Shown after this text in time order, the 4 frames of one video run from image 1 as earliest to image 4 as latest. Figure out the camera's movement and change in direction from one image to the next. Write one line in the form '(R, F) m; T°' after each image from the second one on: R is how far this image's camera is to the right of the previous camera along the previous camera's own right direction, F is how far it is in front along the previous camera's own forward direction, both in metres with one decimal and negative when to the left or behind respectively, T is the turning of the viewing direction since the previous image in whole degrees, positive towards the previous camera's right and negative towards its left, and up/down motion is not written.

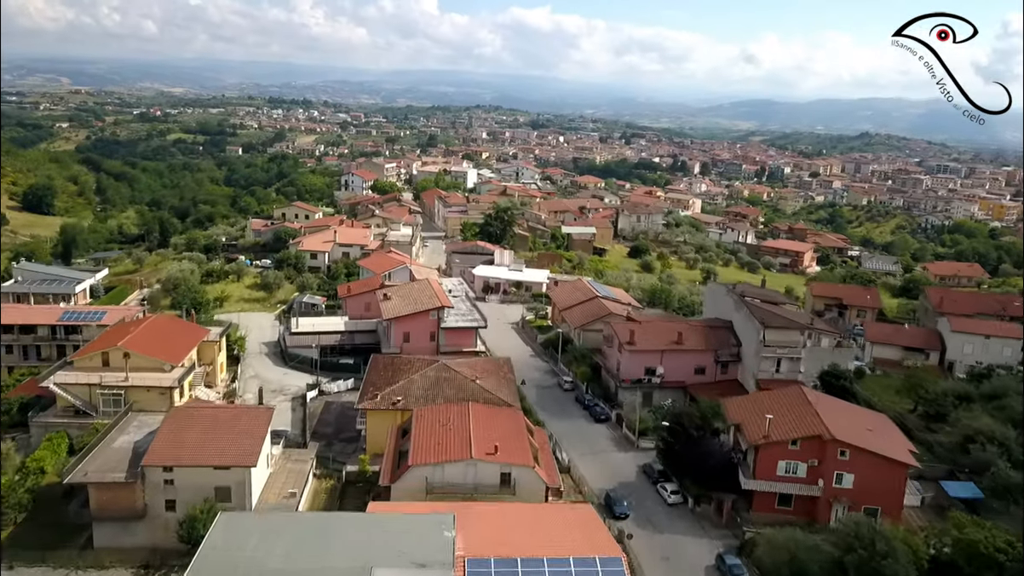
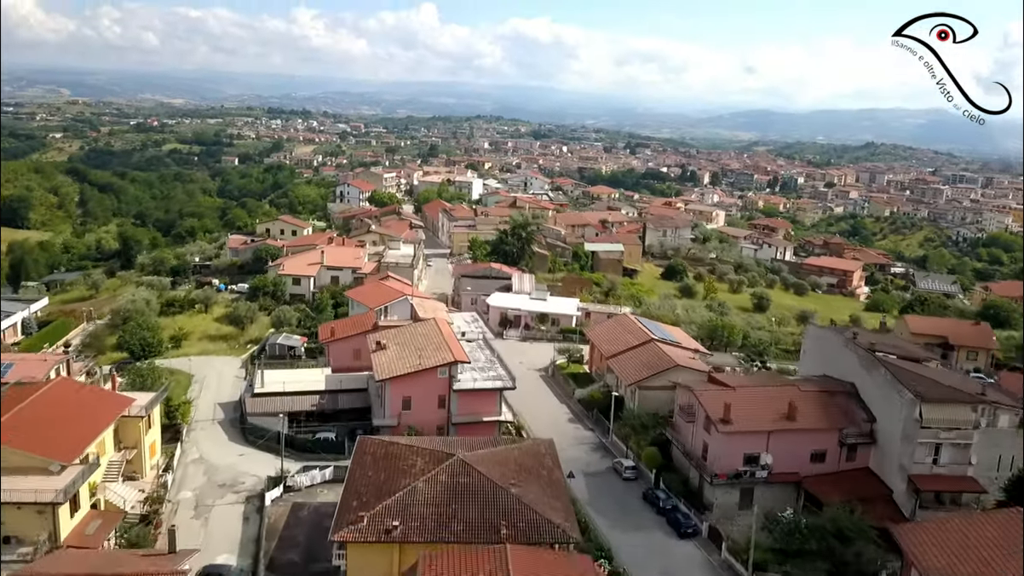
(-0.5, +3.7) m; 0°
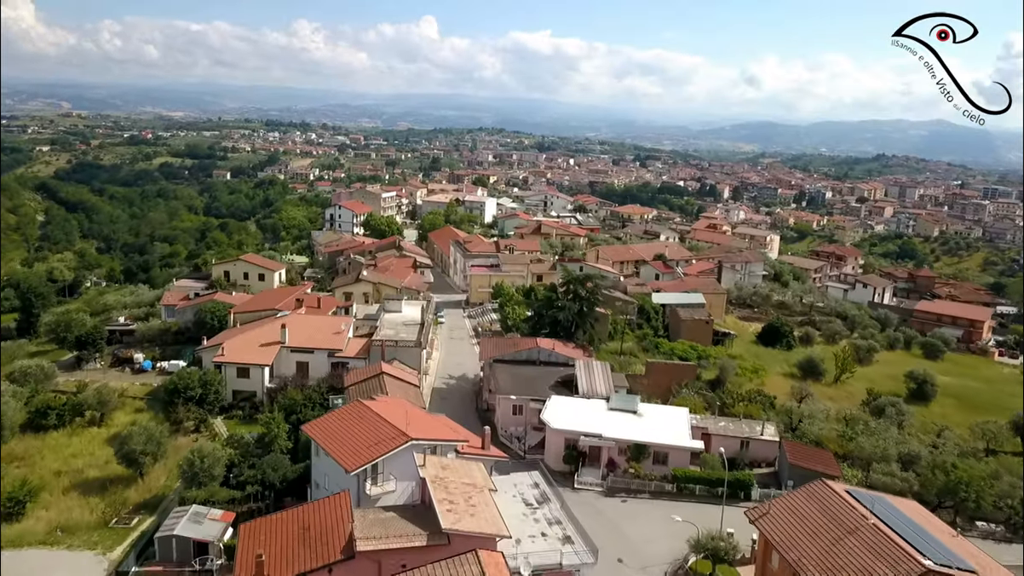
(-1.0, +6.8) m; 0°
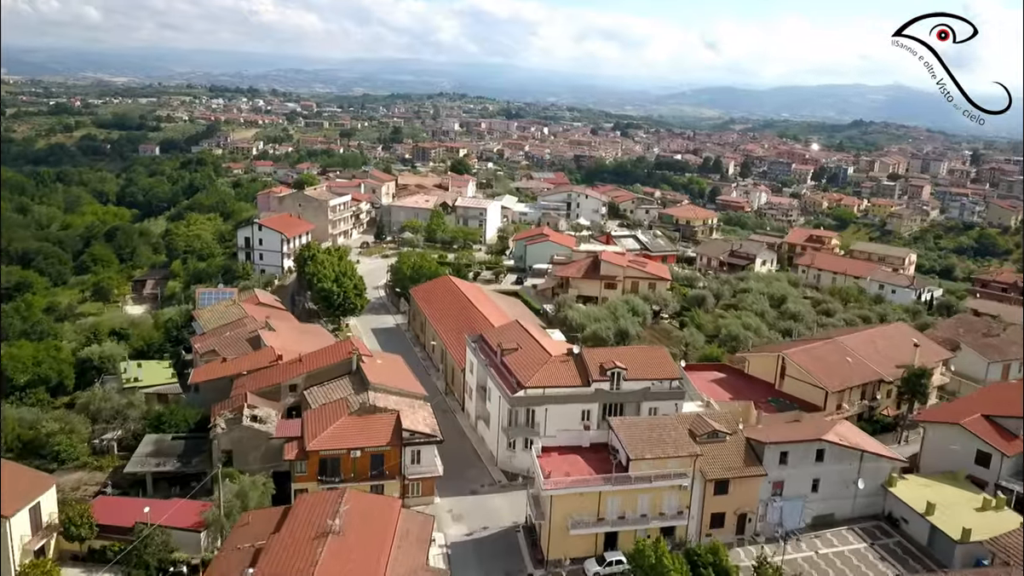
(-1.9, +13.5) m; +3°
